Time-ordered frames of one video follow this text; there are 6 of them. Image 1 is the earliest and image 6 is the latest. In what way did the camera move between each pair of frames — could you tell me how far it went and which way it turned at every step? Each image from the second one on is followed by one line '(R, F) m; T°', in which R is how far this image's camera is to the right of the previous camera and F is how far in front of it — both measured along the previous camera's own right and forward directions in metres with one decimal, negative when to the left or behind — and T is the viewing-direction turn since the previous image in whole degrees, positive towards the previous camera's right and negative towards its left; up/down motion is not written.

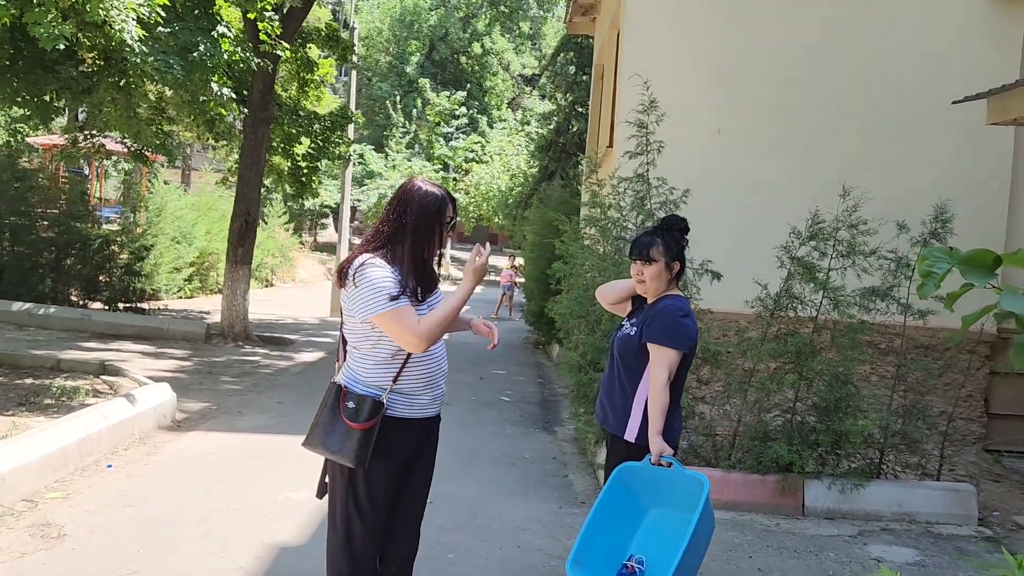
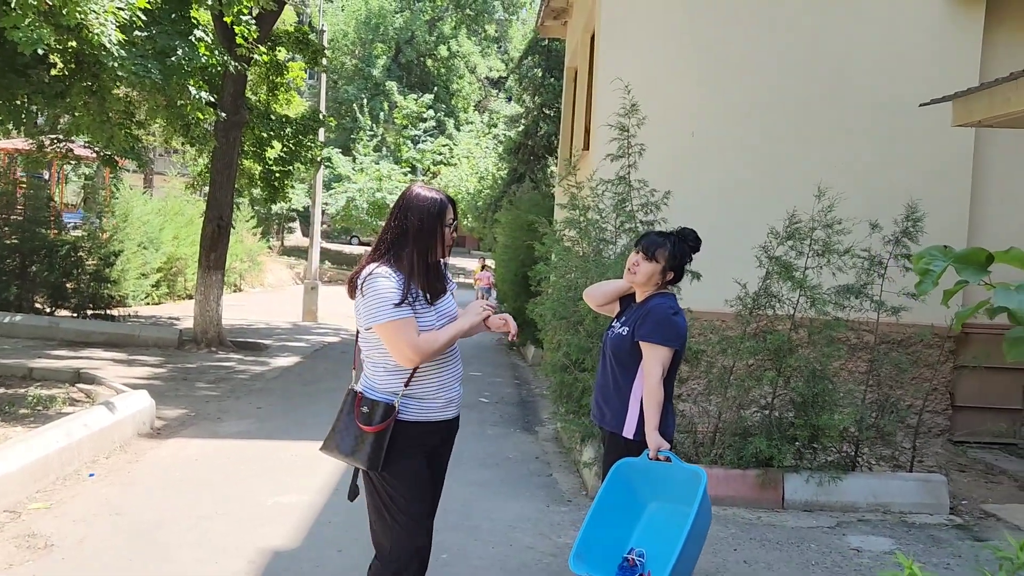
(-0.1, -0.1) m; +2°
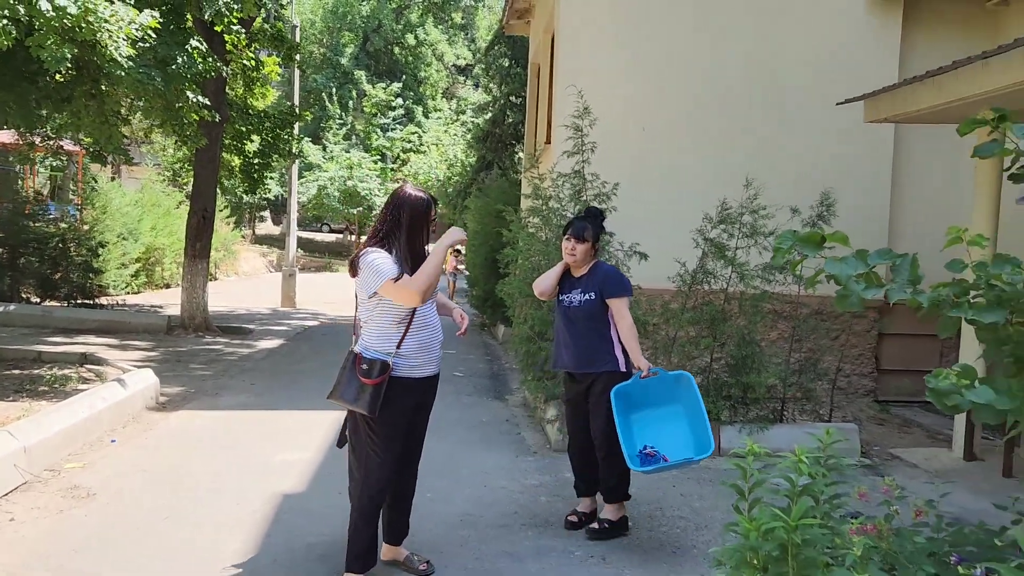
(0.0, -0.8) m; +2°
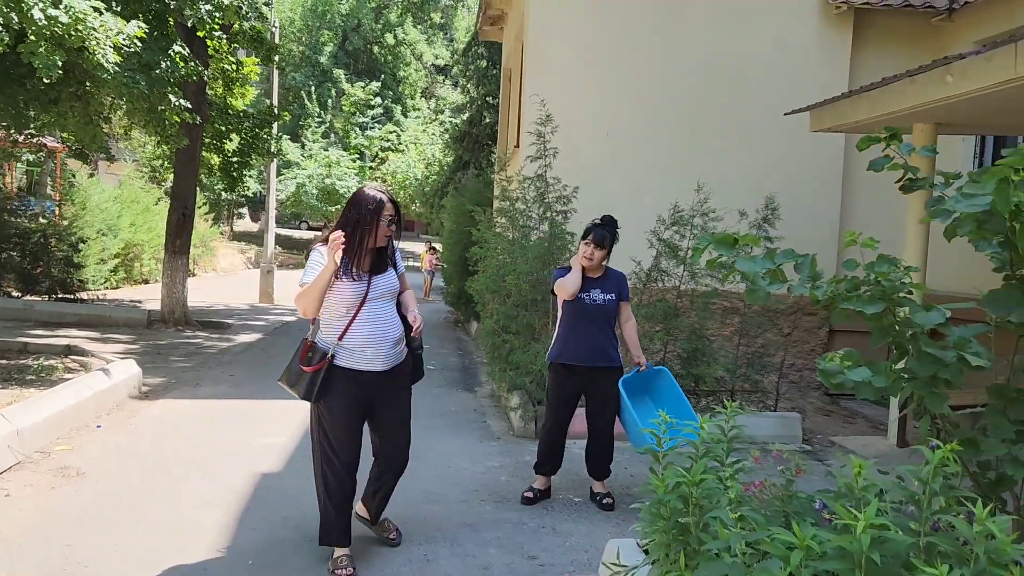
(+0.1, -0.4) m; +1°
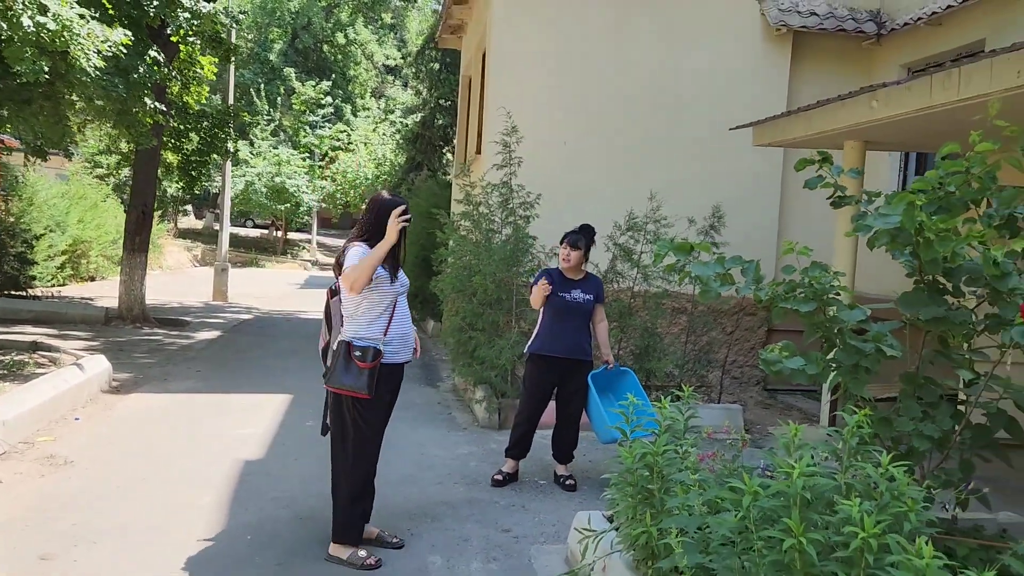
(-0.2, -0.4) m; +4°
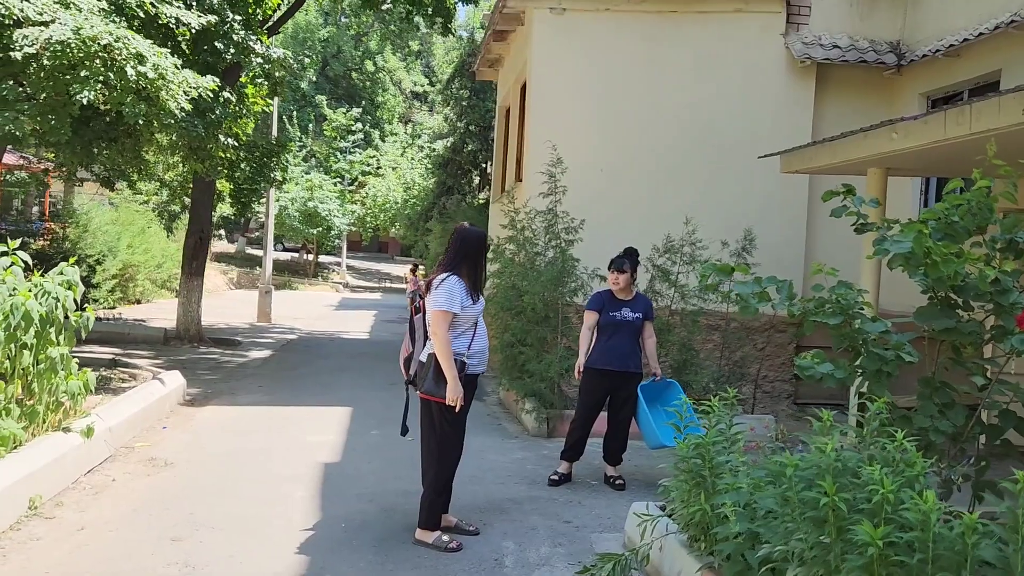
(-0.2, -0.6) m; -1°
